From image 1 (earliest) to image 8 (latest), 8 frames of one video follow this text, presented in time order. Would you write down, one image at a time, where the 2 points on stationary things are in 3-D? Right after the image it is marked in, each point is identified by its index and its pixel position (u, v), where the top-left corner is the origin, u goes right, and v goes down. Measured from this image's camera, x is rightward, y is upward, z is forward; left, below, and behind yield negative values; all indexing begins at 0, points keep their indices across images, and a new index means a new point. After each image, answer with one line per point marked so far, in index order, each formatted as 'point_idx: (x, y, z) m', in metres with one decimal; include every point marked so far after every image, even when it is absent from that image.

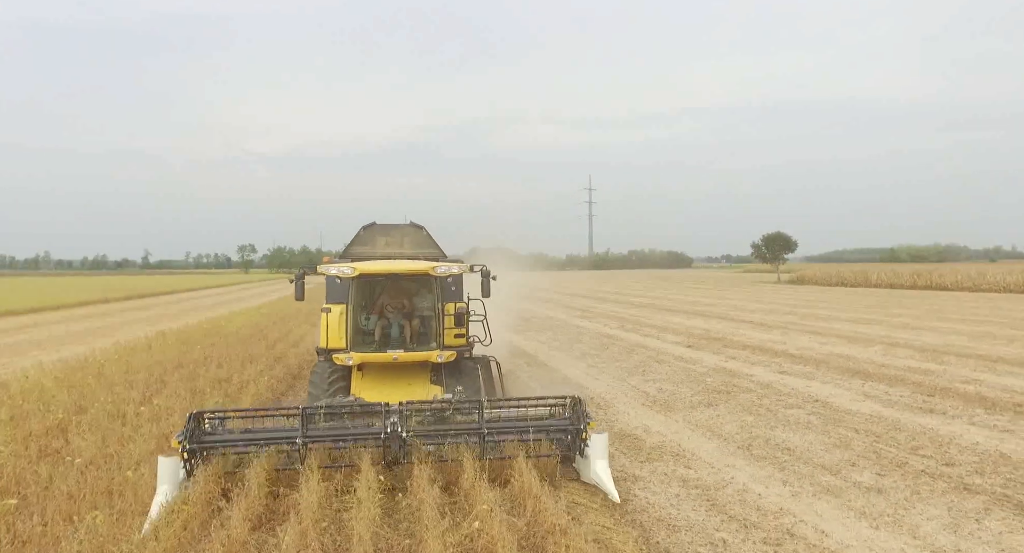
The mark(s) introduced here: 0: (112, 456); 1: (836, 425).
0: (-3.5, -1.6, +6.1) m
1: (+4.1, -1.8, +8.7) m
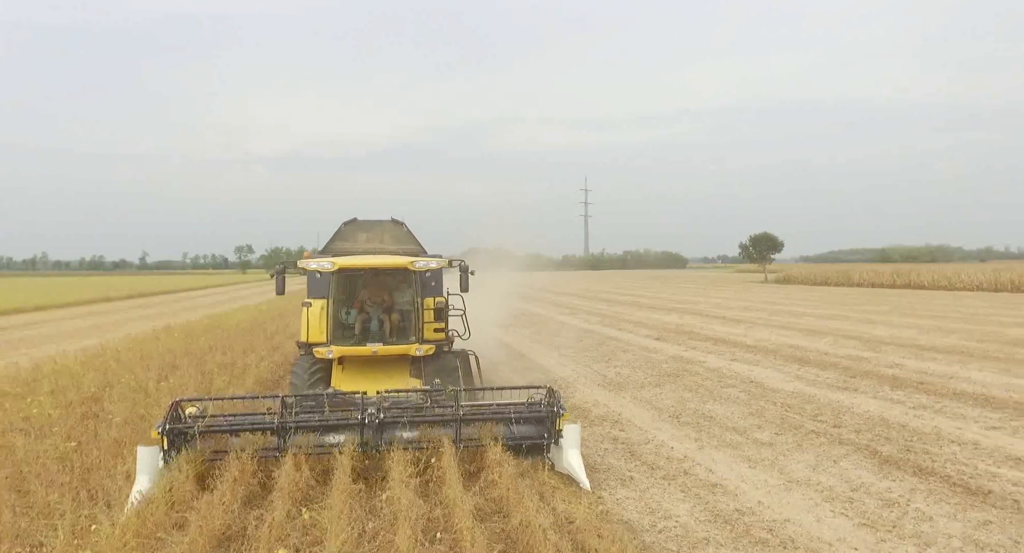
0: (-3.9, -1.5, +7.6) m
1: (+3.6, -1.8, +10.2) m
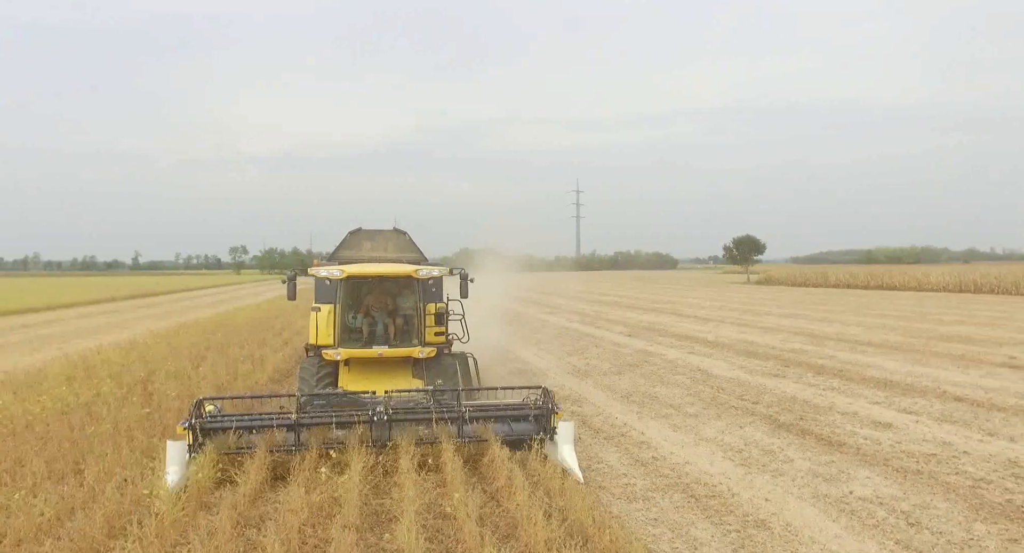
0: (-4.3, -1.6, +9.4) m
1: (+3.3, -1.8, +12.1) m
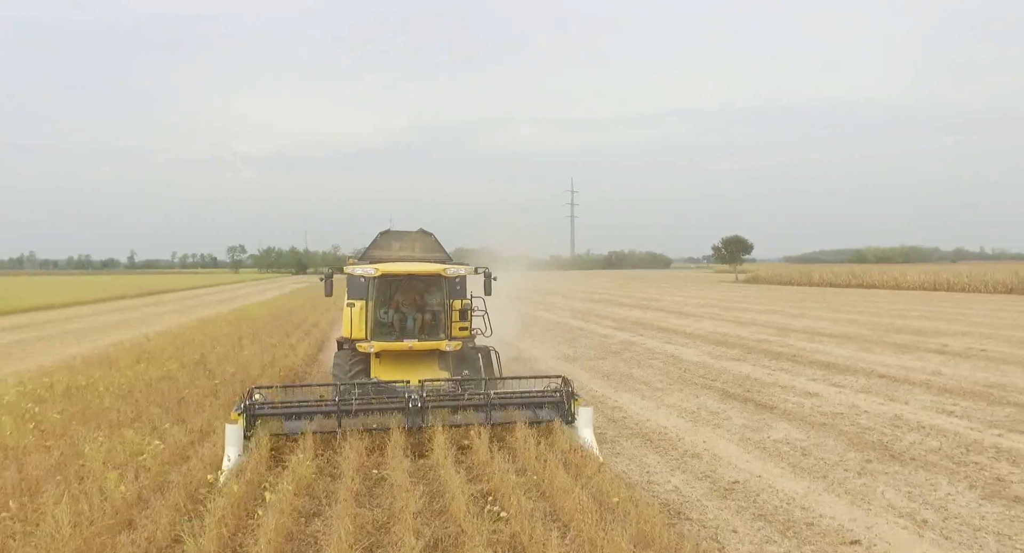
0: (-4.3, -1.6, +11.4) m
1: (+3.2, -1.8, +14.1) m
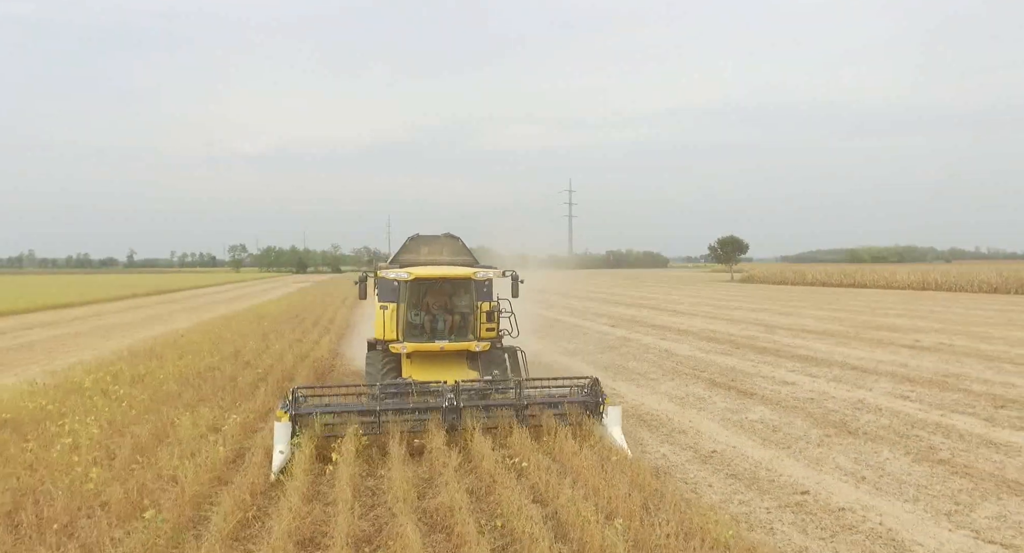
0: (-4.1, -1.6, +12.7) m
1: (+3.4, -1.8, +15.4) m
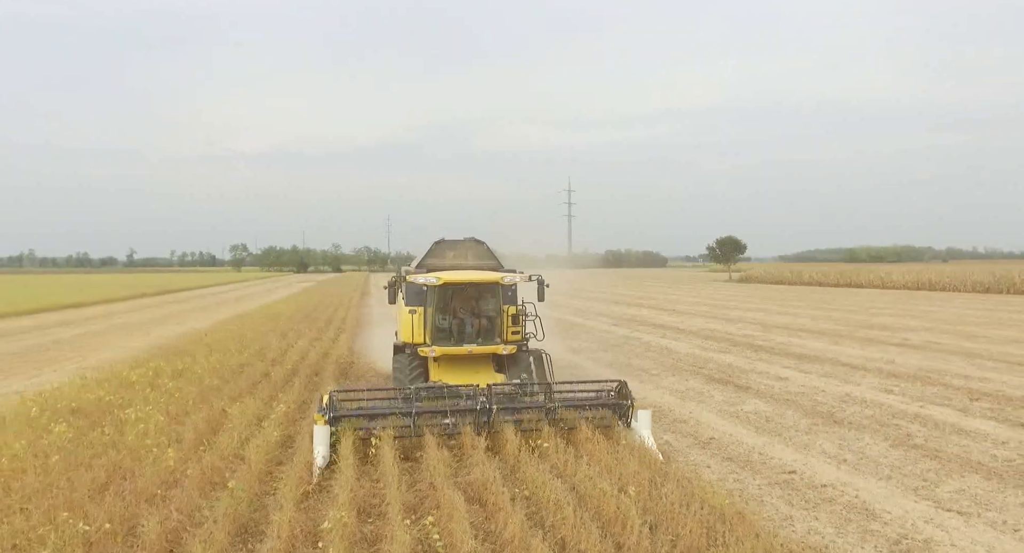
0: (-3.9, -1.6, +13.5) m
1: (+3.6, -1.9, +16.3) m
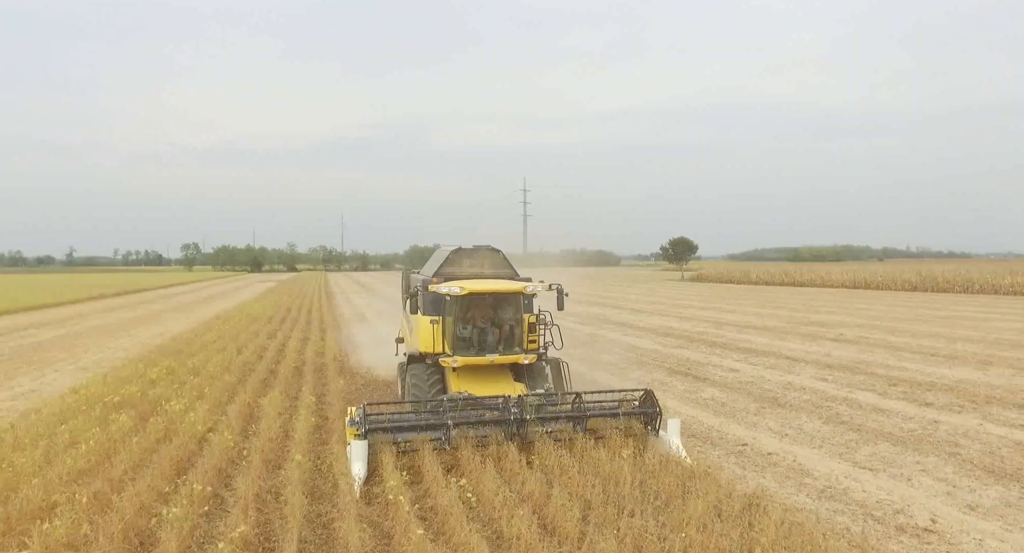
0: (-4.3, -1.7, +14.7) m
1: (+3.0, -1.9, +18.0) m
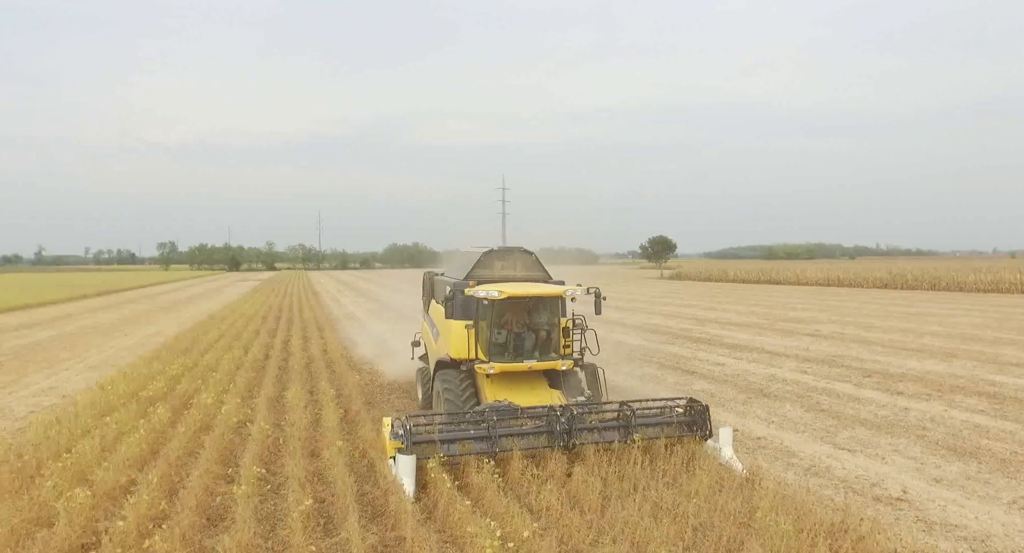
0: (-4.3, -1.7, +15.3) m
1: (+2.9, -1.9, +18.8) m
